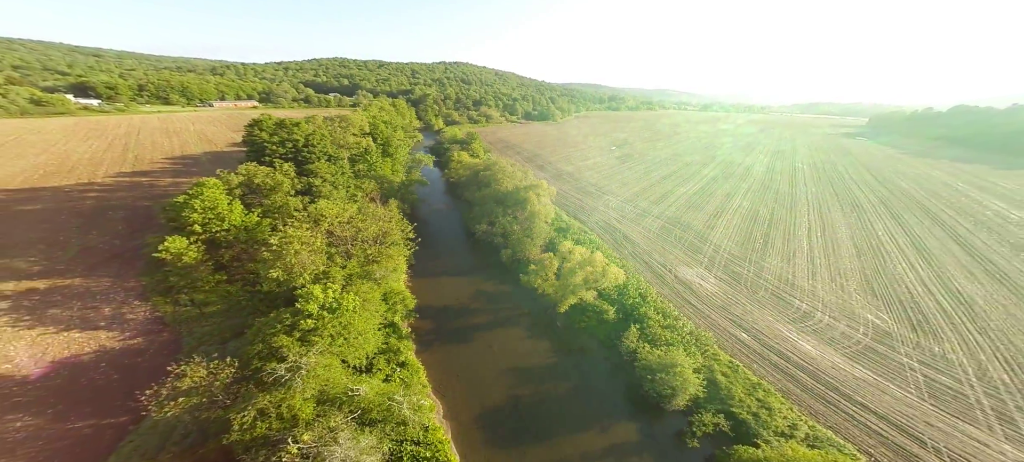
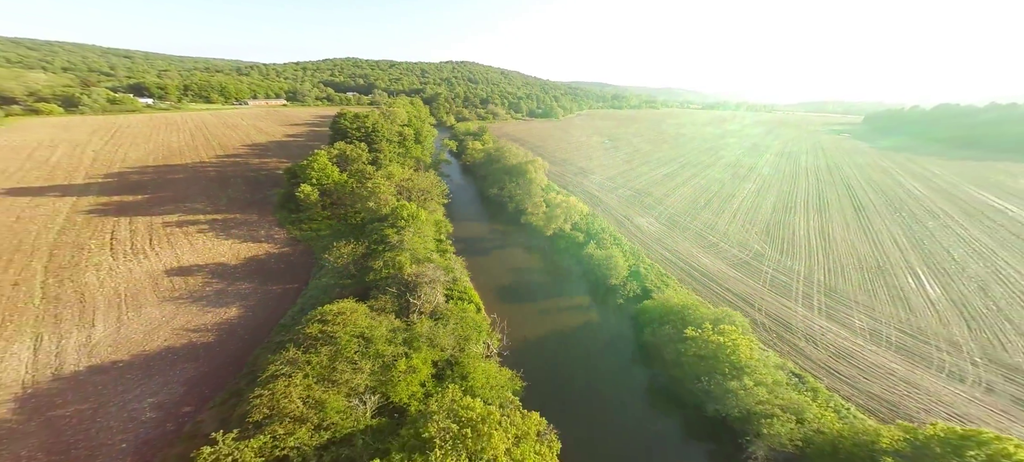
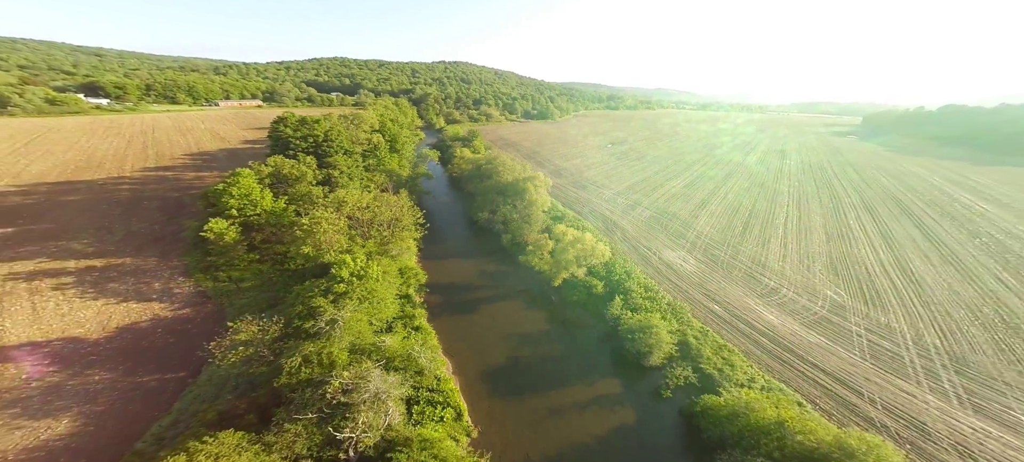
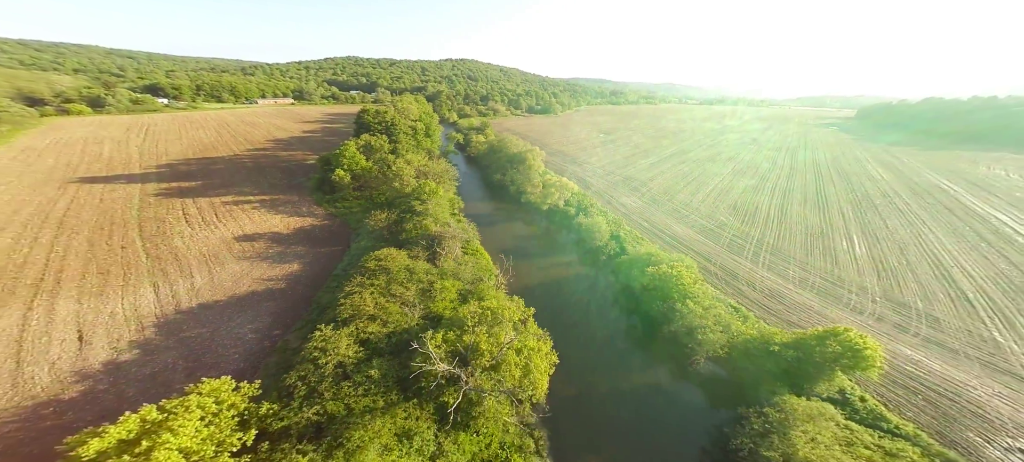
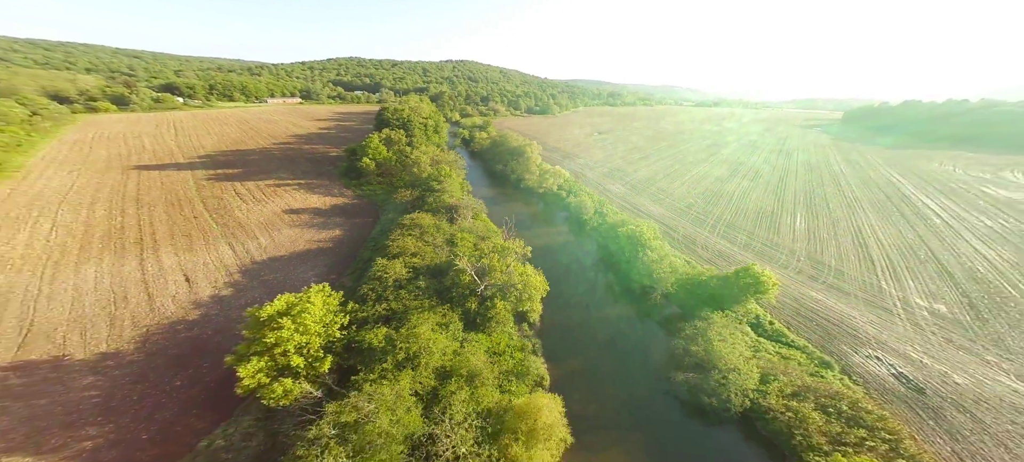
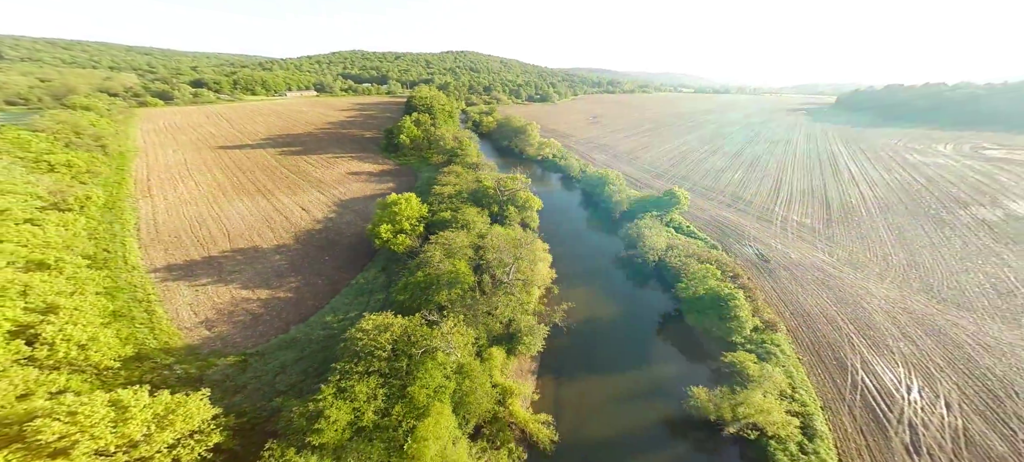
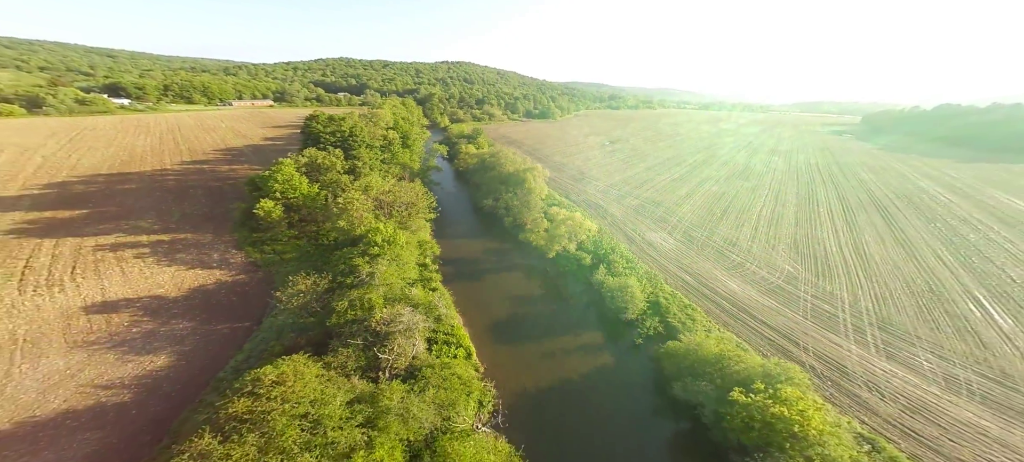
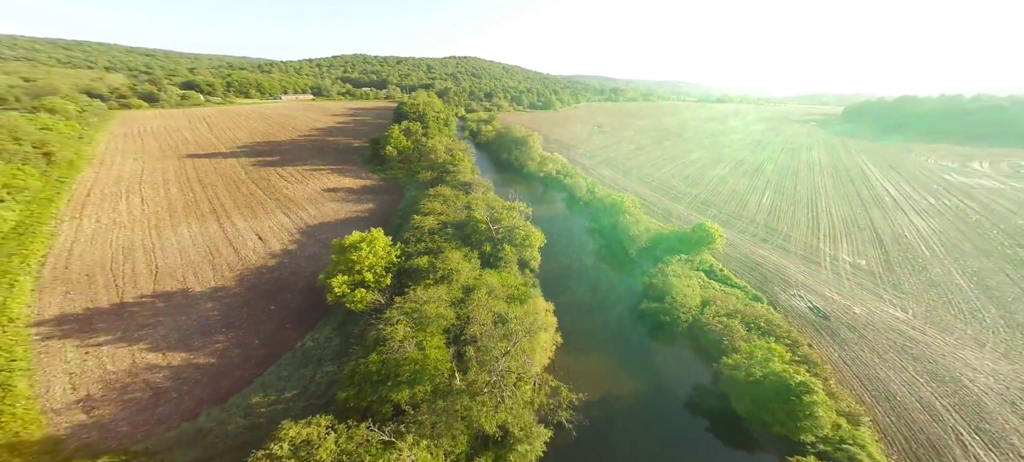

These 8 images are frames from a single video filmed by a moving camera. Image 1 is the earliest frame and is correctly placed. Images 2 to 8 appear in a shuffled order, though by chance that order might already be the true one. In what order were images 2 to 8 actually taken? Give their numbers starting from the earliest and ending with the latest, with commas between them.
3, 7, 2, 4, 5, 8, 6
